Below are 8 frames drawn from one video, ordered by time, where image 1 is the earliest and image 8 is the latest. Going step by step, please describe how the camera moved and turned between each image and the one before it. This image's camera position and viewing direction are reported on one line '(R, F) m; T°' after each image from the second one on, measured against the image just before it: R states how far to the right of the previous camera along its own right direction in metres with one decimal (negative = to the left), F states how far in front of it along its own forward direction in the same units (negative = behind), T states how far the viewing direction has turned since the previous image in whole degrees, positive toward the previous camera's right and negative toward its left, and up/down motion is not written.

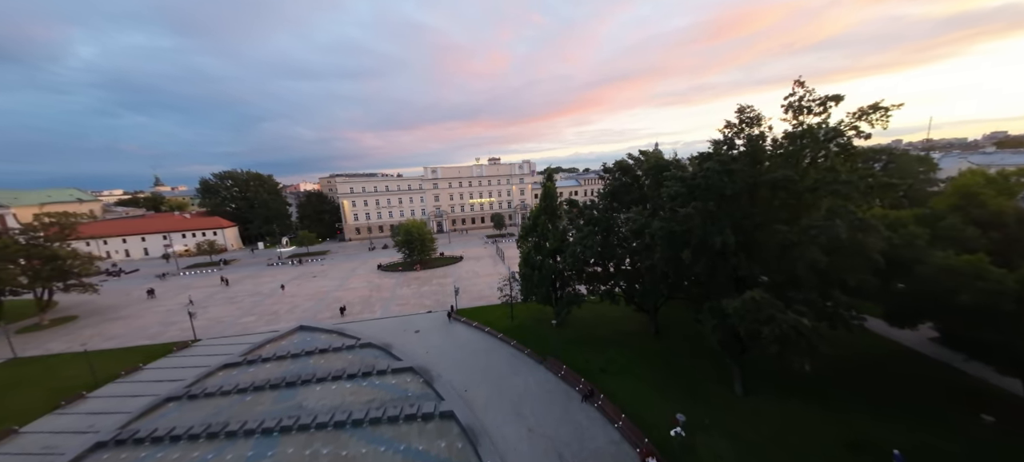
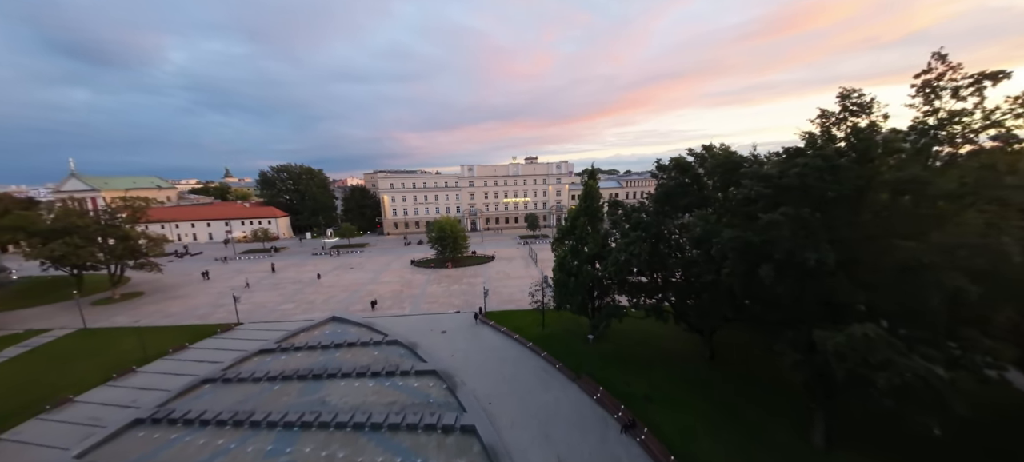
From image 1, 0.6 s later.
(-0.2, +1.7) m; -6°
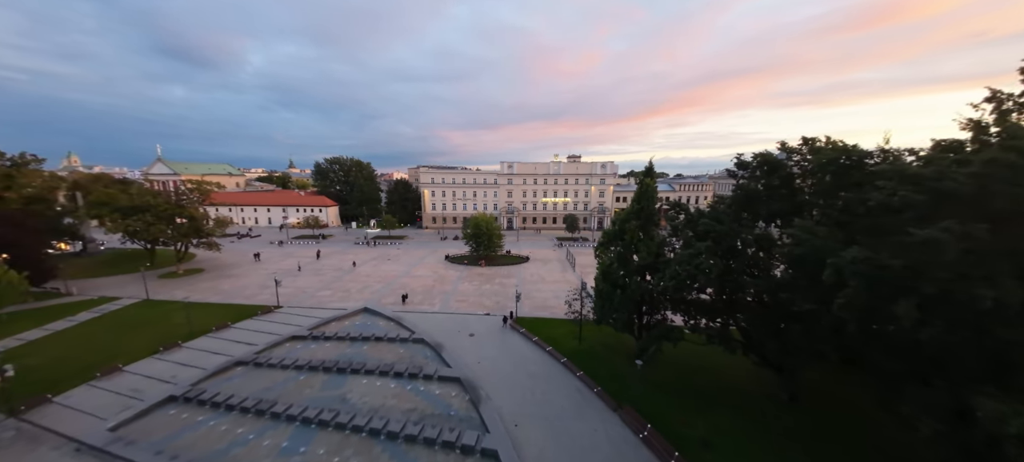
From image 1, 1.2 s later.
(-0.2, +2.0) m; -7°
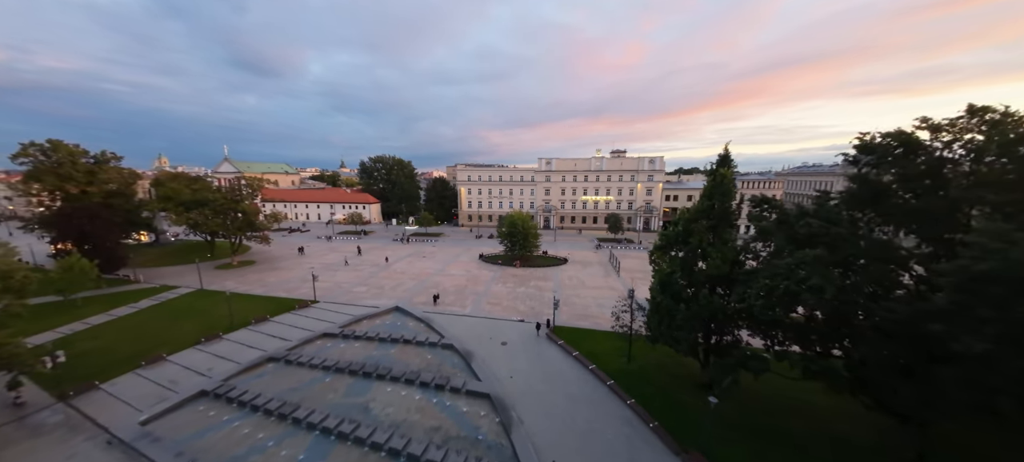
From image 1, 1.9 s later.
(-0.2, +2.2) m; -7°
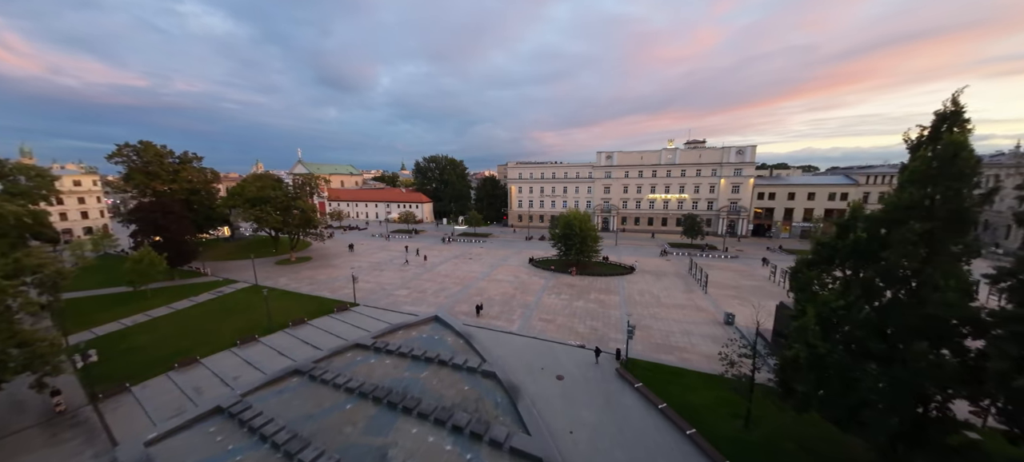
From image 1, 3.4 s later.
(-0.6, +4.3) m; -10°
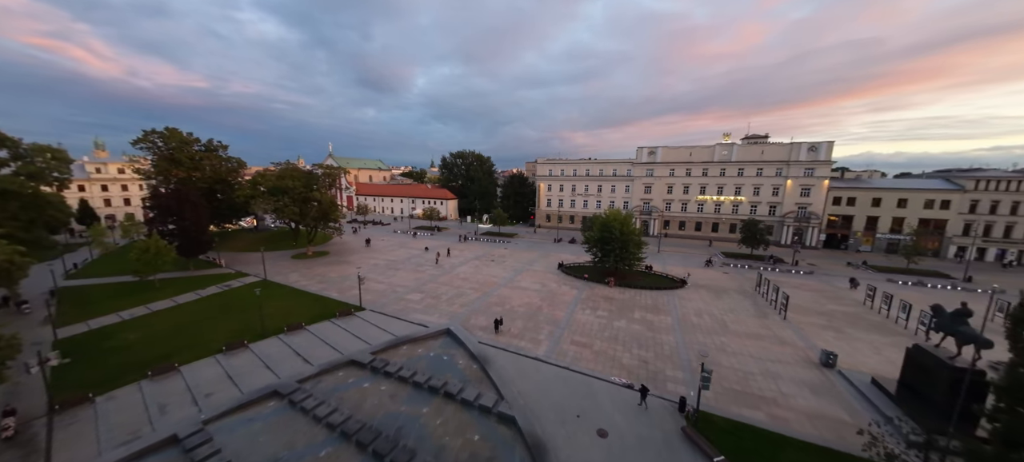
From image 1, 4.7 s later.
(-0.2, +3.9) m; -5°
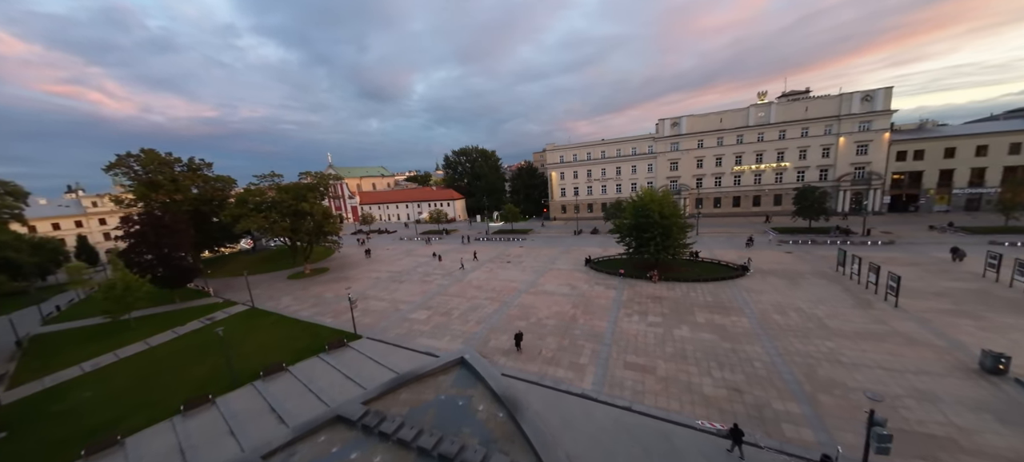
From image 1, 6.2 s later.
(-0.4, +4.2) m; -2°
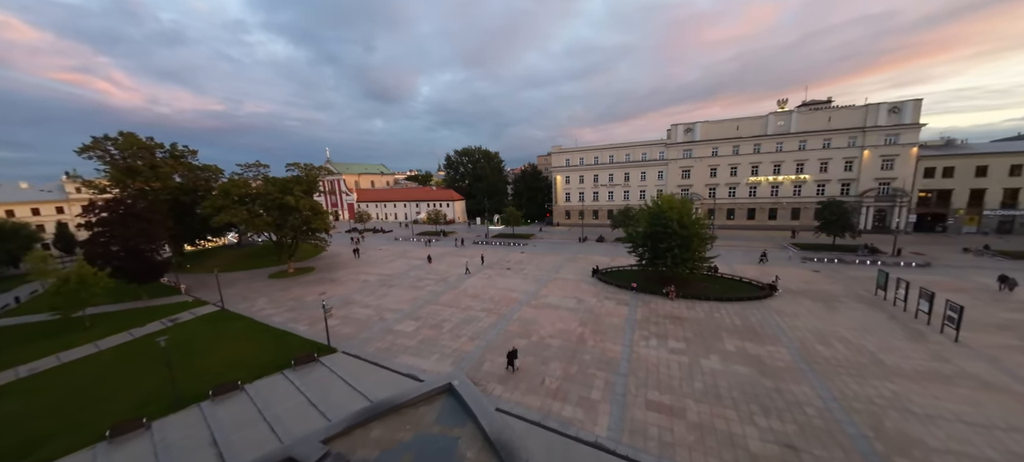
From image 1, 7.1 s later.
(-0.1, +2.2) m; 0°
